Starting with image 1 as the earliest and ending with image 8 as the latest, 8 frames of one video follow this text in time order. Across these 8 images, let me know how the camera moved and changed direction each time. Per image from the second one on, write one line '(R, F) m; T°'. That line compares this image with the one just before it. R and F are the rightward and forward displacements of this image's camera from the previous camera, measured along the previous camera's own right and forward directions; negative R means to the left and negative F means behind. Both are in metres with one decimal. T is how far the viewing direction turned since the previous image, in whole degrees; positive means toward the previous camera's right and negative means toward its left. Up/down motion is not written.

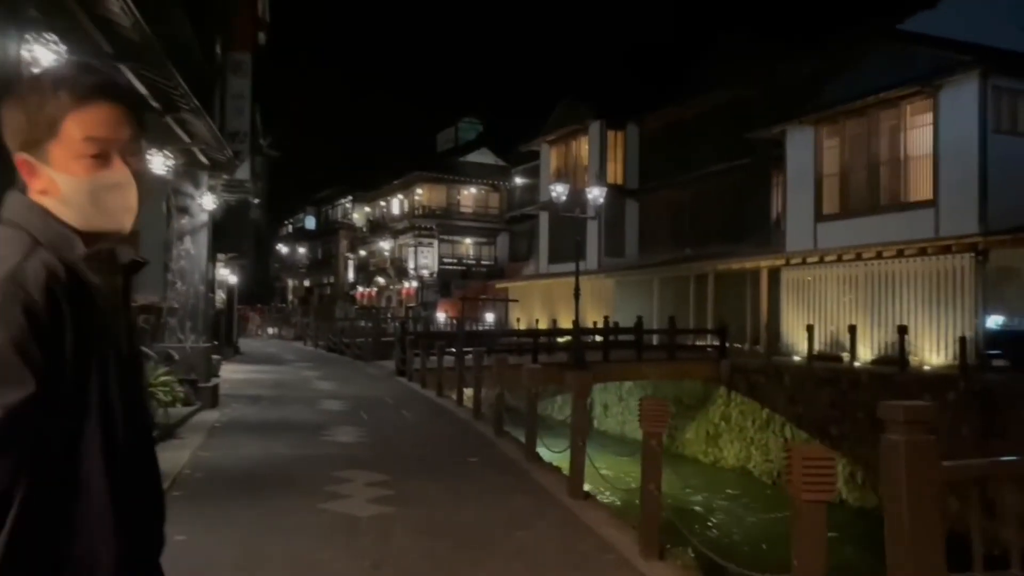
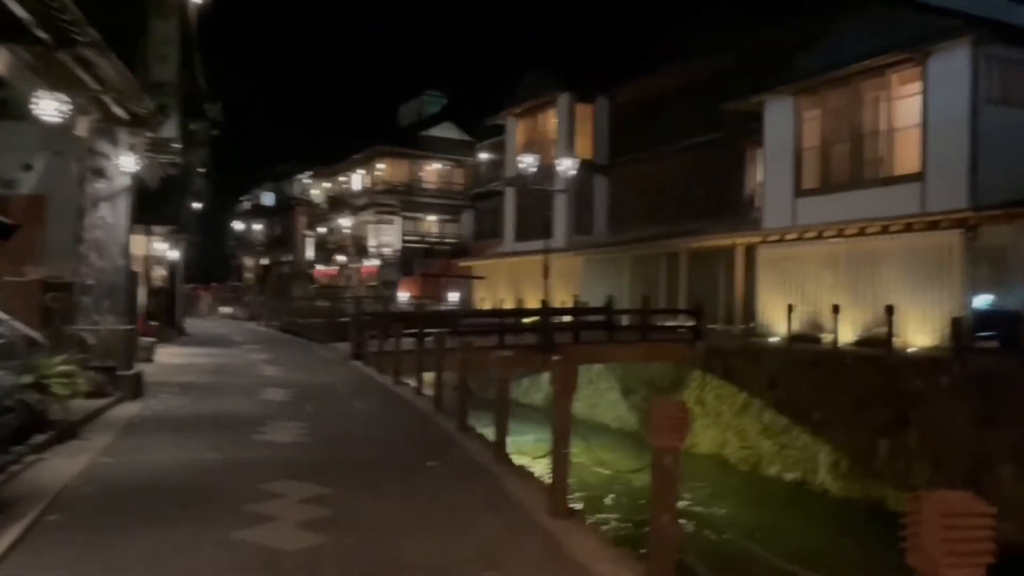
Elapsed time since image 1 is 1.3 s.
(0.0, +1.2) m; +2°
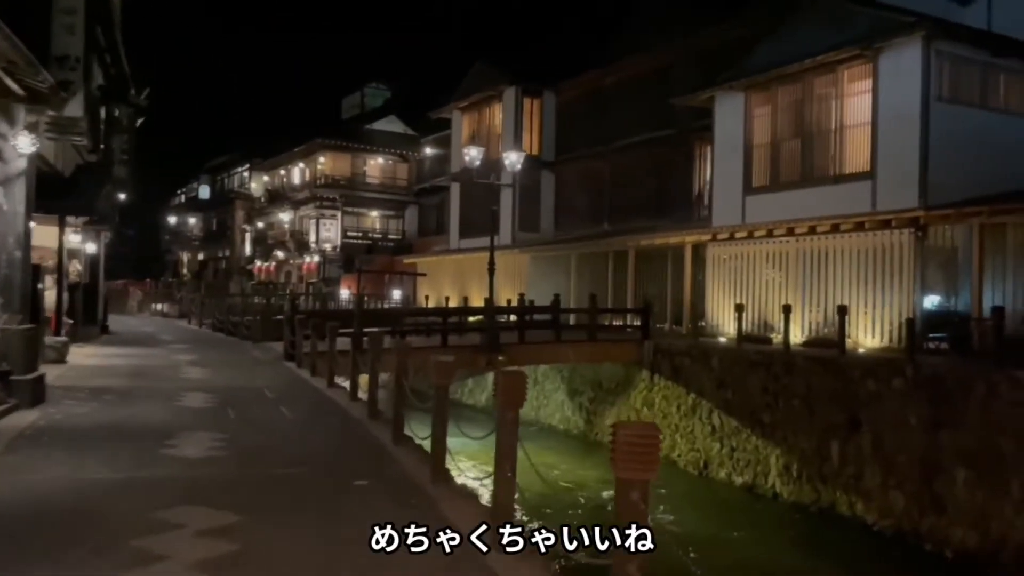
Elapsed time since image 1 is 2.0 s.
(0.0, +0.7) m; +4°
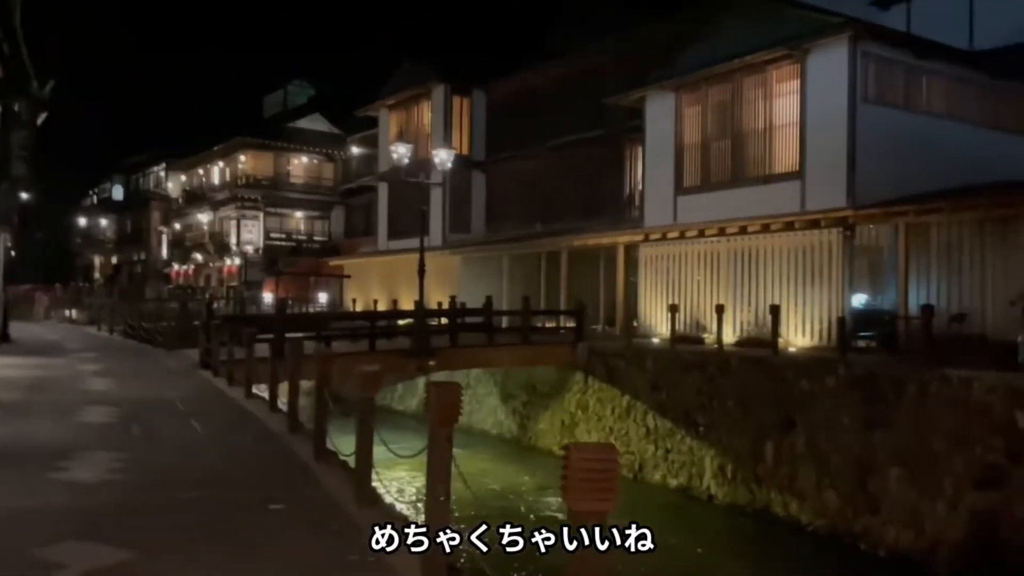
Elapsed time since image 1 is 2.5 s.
(0.0, +0.5) m; +5°
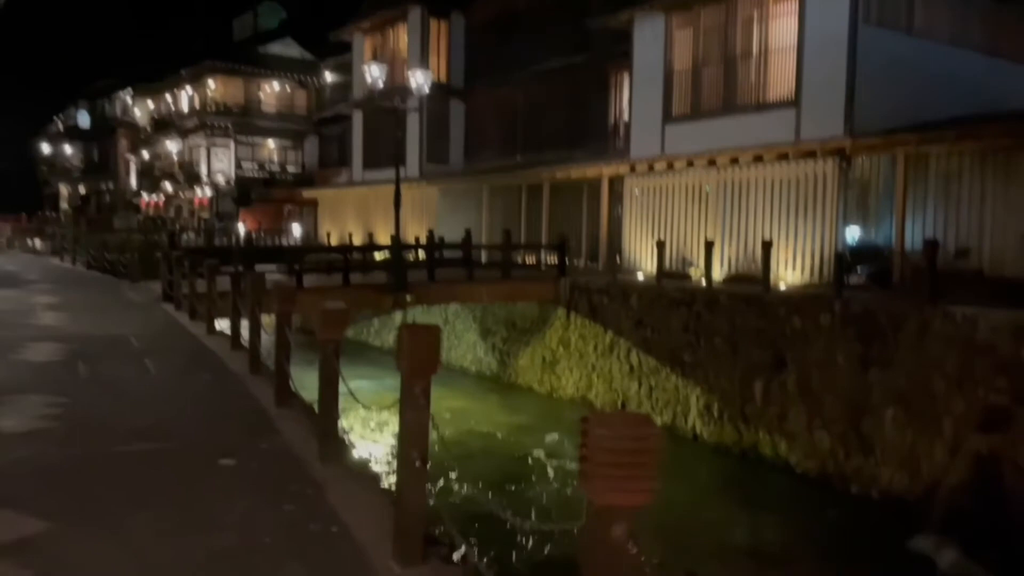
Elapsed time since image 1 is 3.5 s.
(-0.1, +0.7) m; +2°
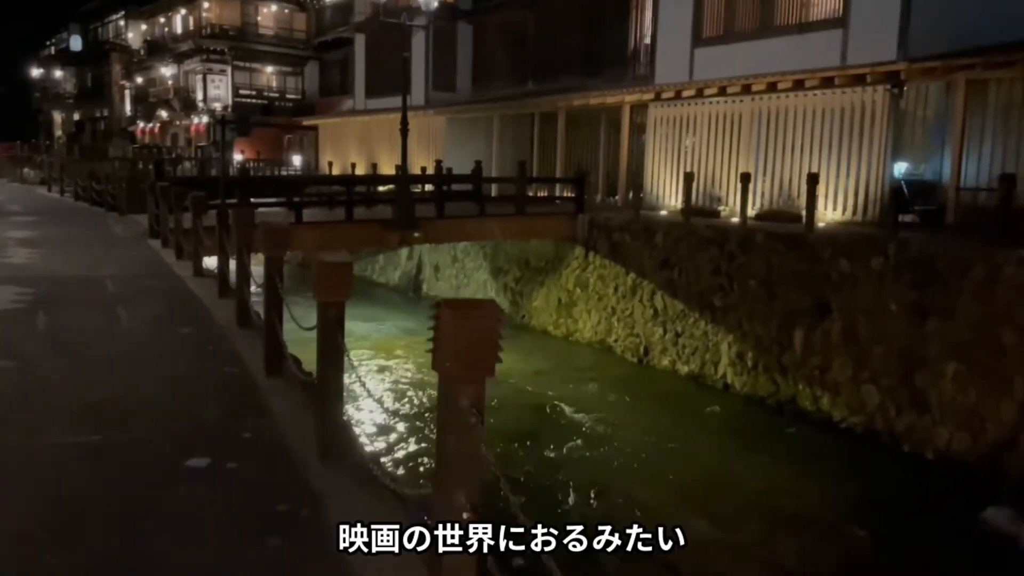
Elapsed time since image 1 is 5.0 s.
(-0.2, +1.2) m; 0°
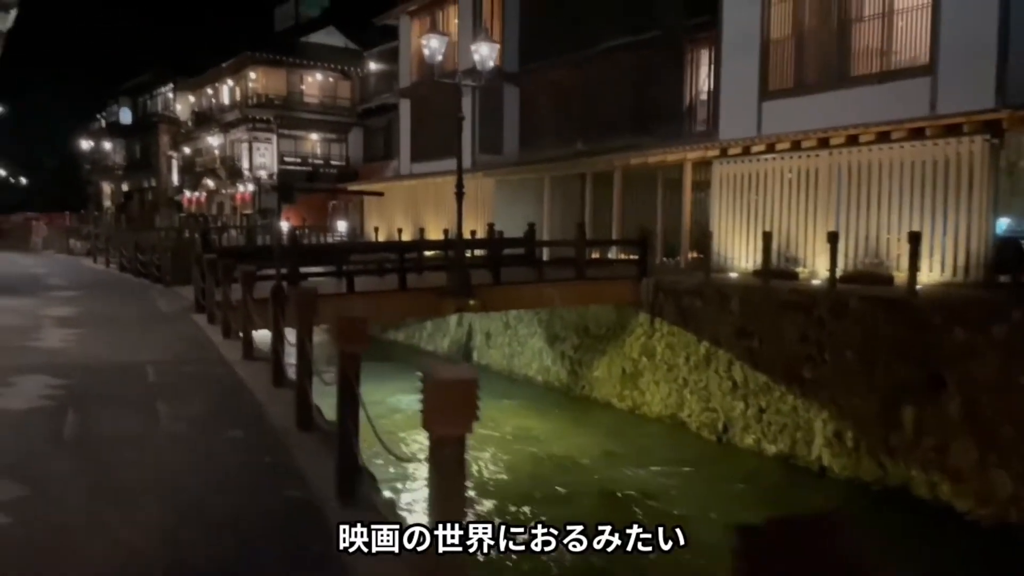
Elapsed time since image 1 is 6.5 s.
(-0.5, +1.0) m; -3°
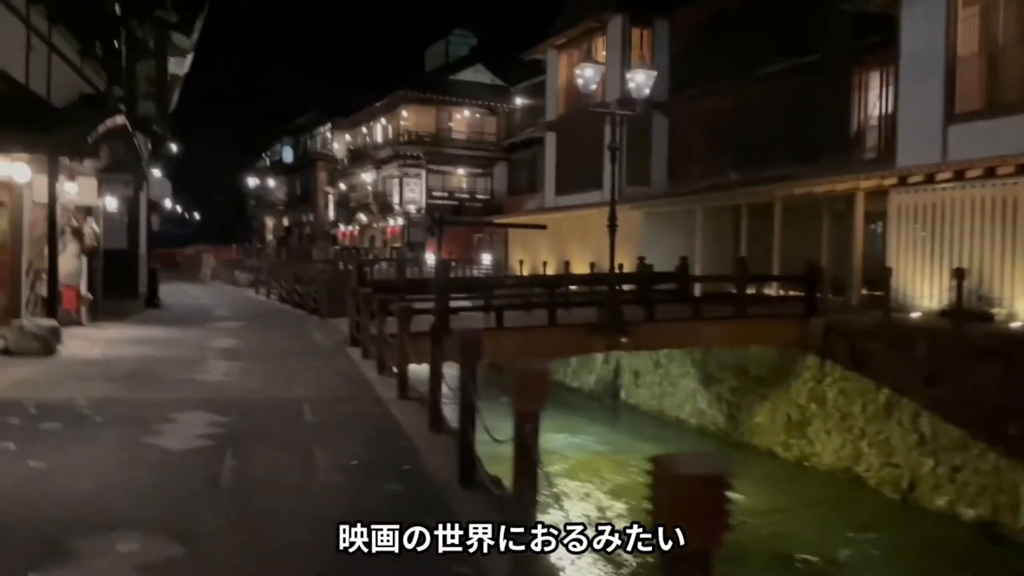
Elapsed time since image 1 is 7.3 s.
(-0.3, +0.5) m; -10°
